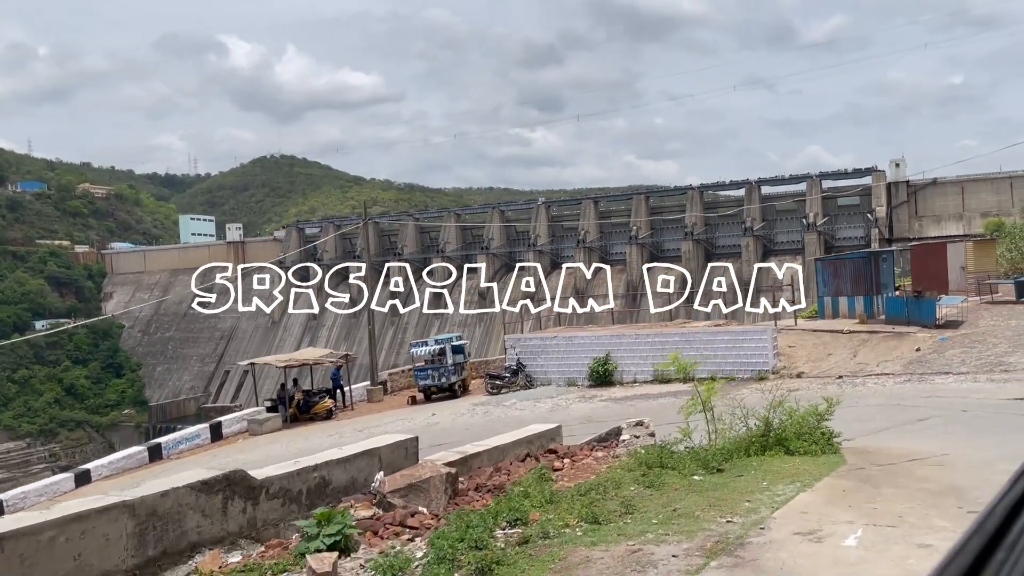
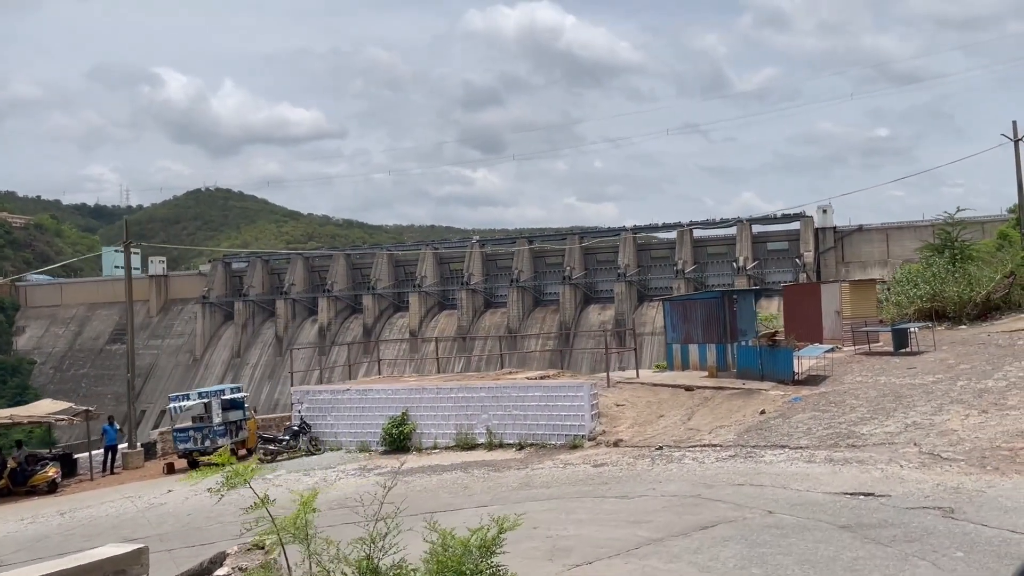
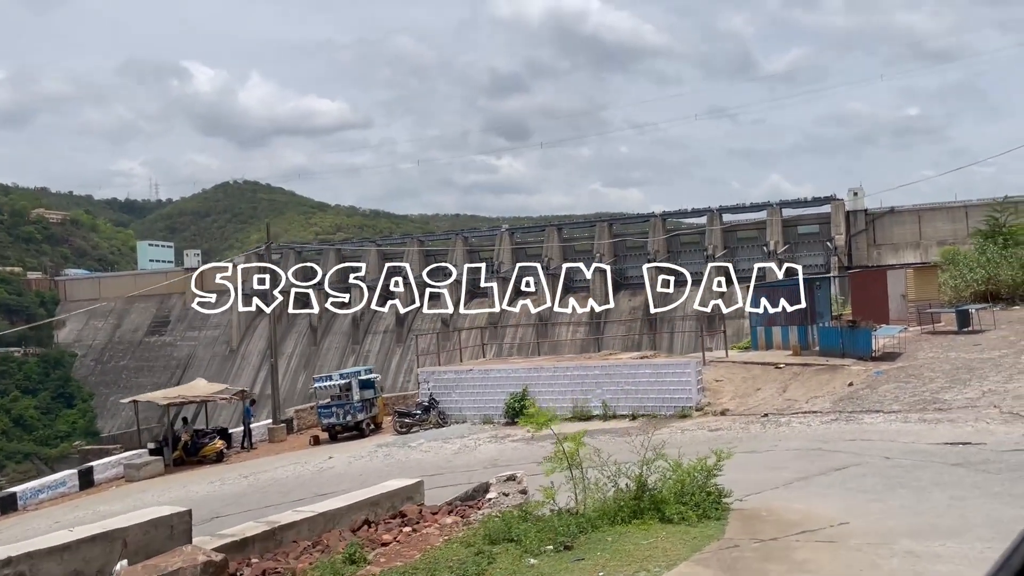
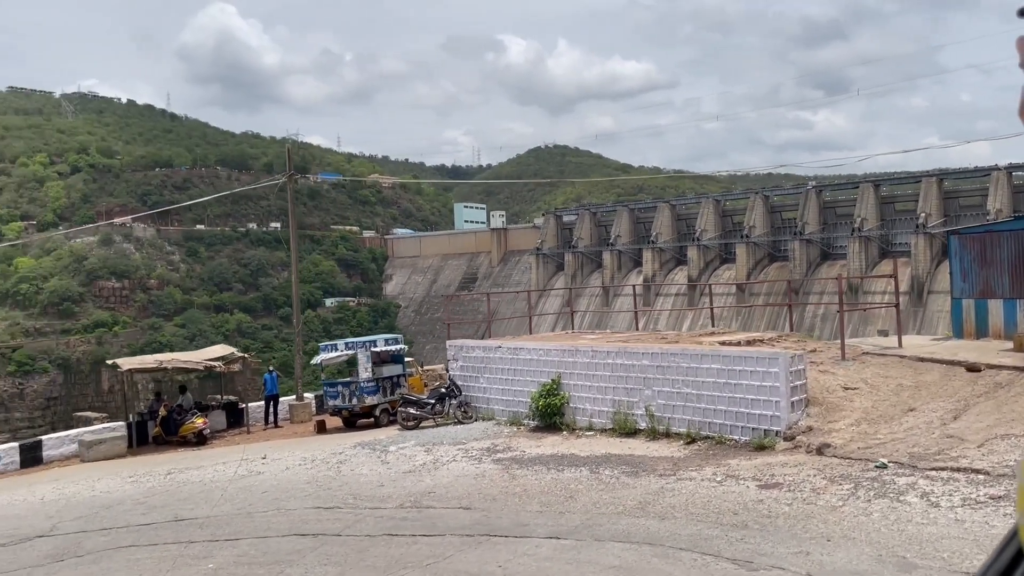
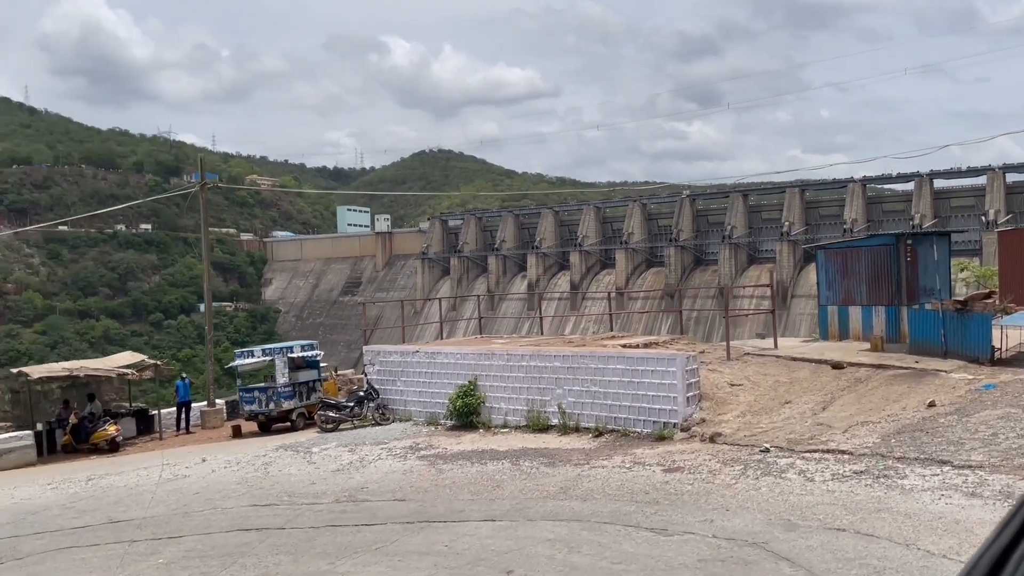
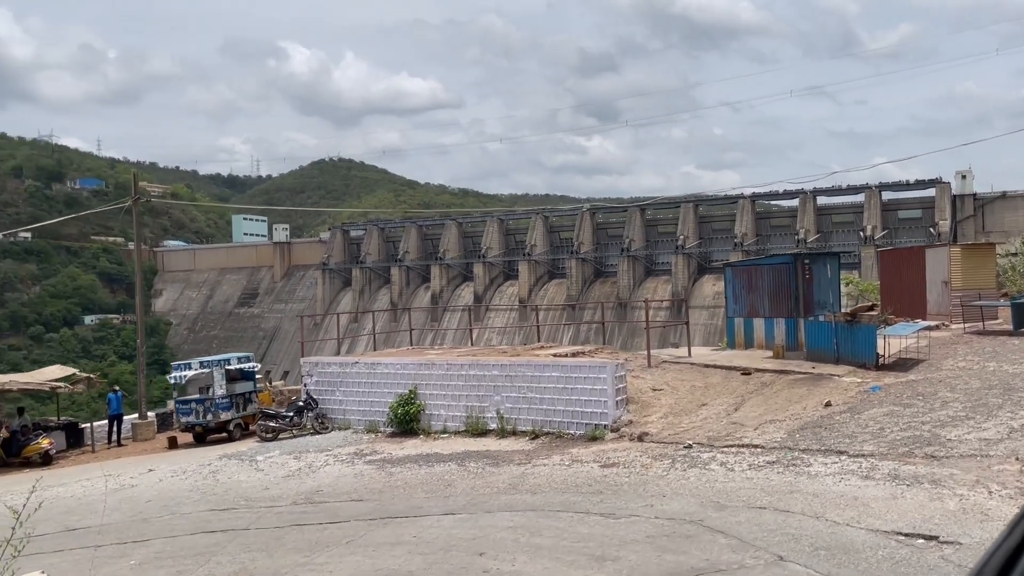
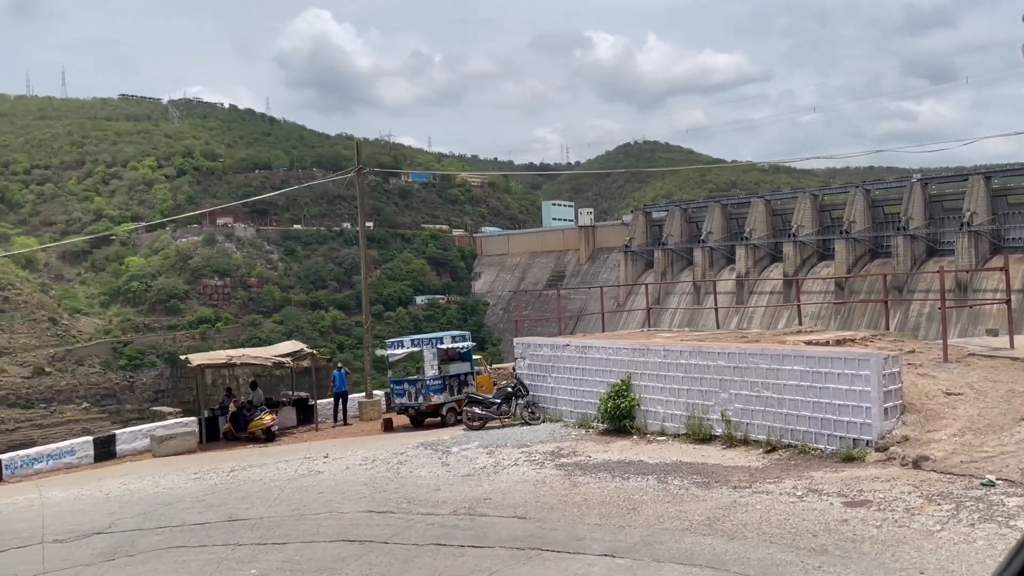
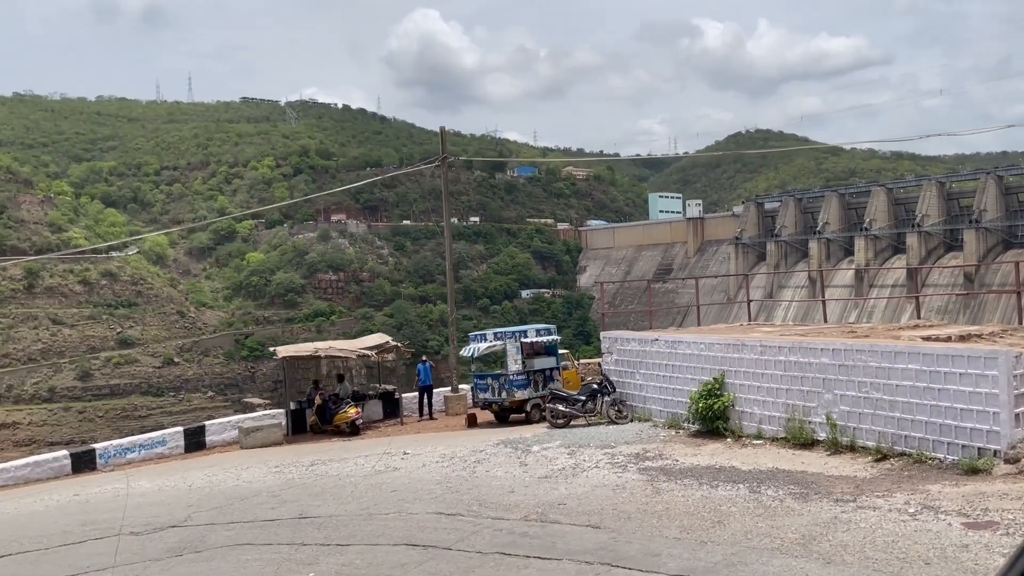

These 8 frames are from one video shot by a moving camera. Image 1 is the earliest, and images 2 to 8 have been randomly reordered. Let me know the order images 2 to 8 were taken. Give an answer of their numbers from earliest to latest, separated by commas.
3, 2, 6, 5, 4, 7, 8
